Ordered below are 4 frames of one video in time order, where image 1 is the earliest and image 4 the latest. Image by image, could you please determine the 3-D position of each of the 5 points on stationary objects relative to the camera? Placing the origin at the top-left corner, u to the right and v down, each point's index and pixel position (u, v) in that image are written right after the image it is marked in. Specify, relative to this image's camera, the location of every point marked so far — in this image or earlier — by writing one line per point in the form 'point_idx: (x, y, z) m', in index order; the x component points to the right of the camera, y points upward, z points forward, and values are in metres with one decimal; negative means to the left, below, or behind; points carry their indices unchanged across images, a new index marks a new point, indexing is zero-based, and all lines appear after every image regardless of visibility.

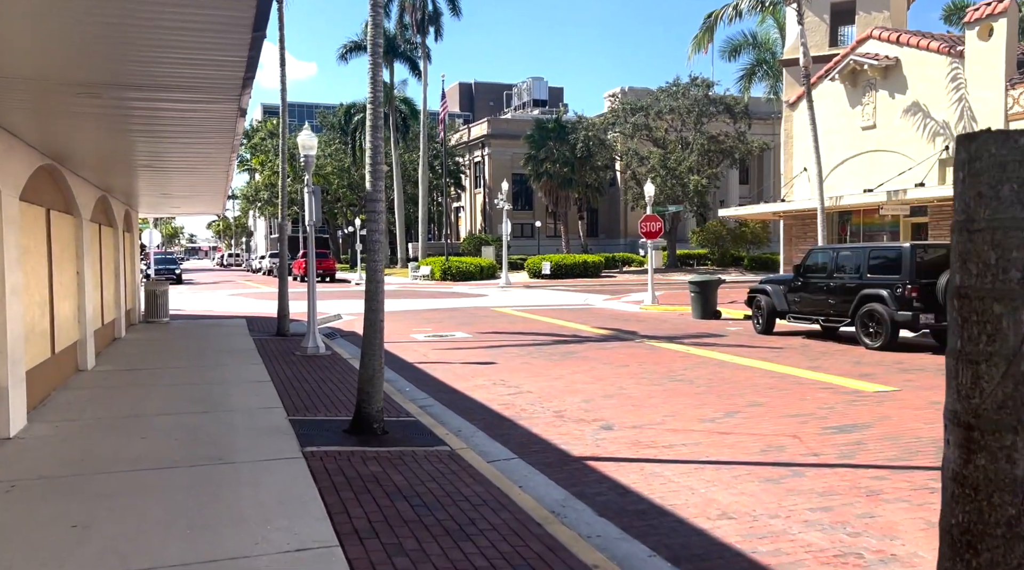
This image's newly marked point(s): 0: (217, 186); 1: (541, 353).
0: (-5.4, +1.8, +15.3) m
1: (+0.5, -1.1, +13.7) m
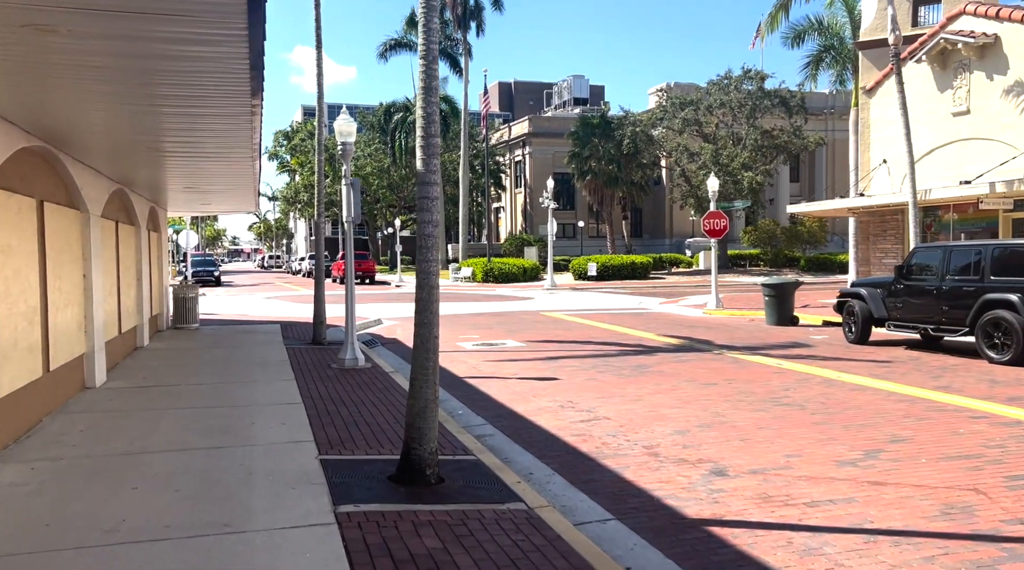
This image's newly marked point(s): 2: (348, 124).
0: (-4.4, +1.8, +13.8) m
1: (+1.4, -1.2, +12.0) m
2: (-2.3, +2.3, +12.0) m
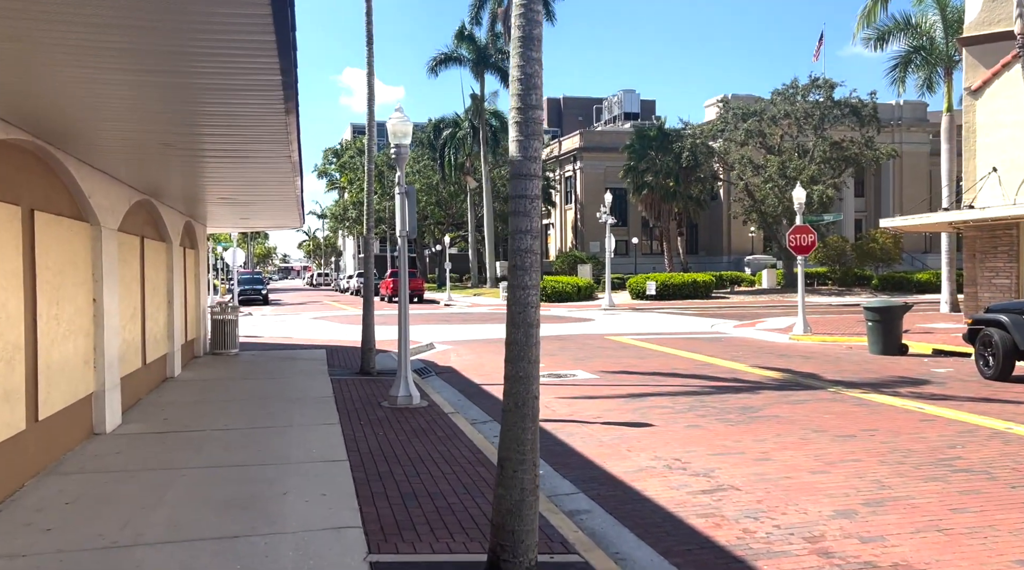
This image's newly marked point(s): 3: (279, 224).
0: (-3.3, +1.4, +12.3) m
1: (+2.4, -1.5, +10.1) m
2: (-1.3, +2.0, +10.4) m
3: (-4.8, +1.2, +17.2) m
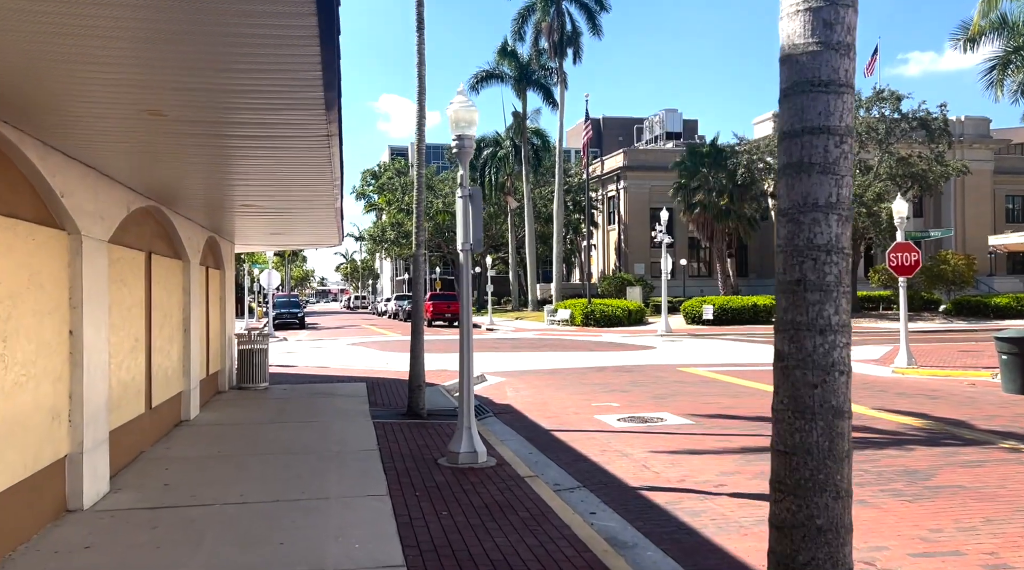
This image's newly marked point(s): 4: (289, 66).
0: (-2.3, +1.1, +10.3) m
1: (+3.3, -1.8, +7.8) m
2: (-0.4, +1.7, +8.3) m
3: (-3.6, +0.8, +15.3) m
4: (-1.3, +1.3, +5.1) m
